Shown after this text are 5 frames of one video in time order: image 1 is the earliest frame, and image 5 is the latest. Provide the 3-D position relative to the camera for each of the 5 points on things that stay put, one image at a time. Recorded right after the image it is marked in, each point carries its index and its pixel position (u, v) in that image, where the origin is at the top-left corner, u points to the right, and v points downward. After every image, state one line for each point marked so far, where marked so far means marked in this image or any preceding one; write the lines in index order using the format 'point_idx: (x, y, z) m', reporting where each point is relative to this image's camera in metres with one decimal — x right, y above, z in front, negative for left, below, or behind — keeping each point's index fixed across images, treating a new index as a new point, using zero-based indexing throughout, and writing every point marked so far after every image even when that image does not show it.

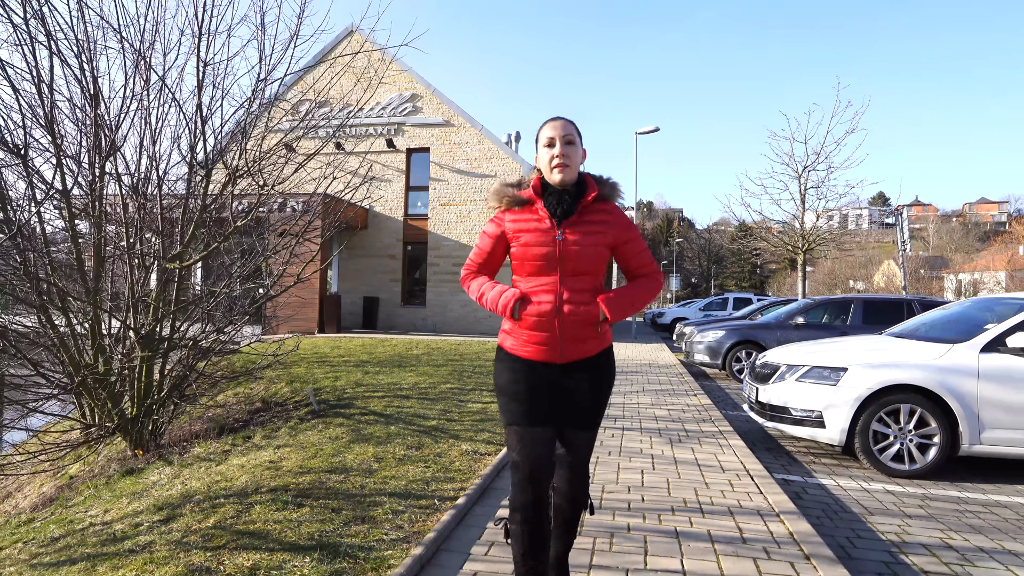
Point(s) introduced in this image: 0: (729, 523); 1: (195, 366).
0: (+1.0, -1.1, +2.9) m
1: (-3.0, -0.7, +5.9) m
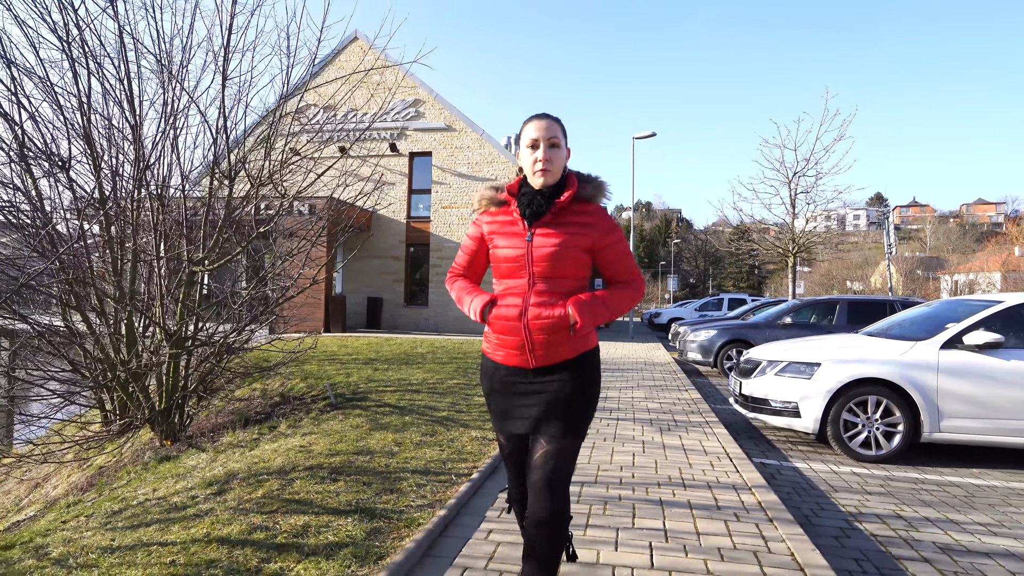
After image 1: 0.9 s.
0: (+1.0, -1.1, +3.4) m
1: (-2.9, -0.7, +6.4) m
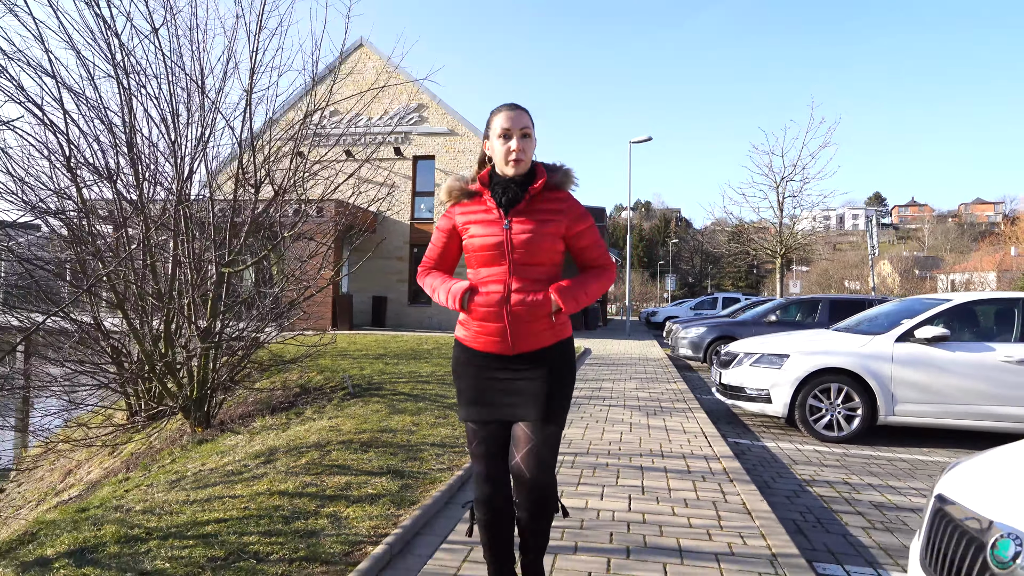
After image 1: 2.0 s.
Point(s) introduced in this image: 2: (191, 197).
0: (+1.1, -1.1, +4.0) m
1: (-2.9, -0.7, +7.0) m
2: (-3.2, +0.9, +6.1) m
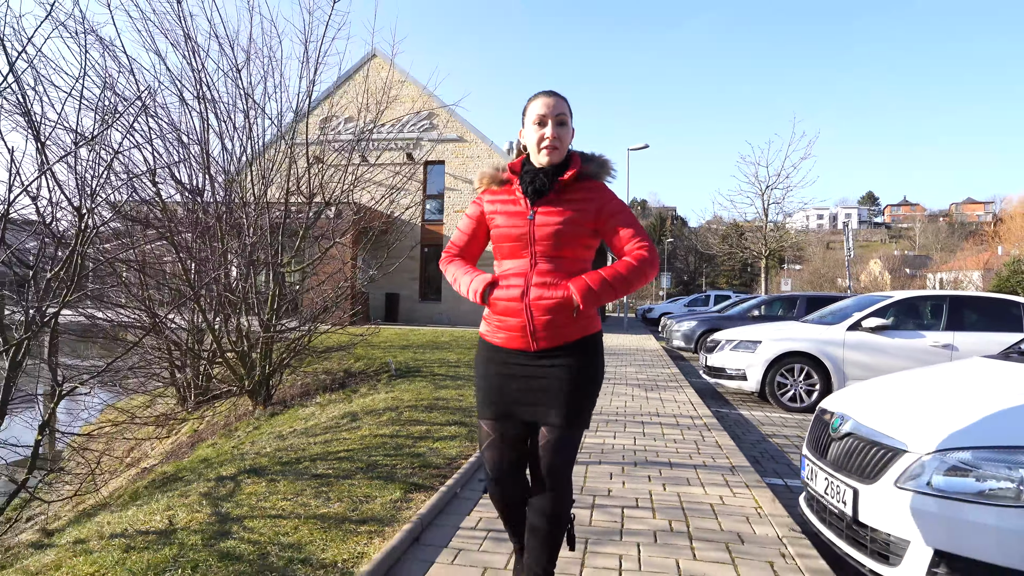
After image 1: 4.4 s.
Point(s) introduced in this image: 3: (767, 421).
0: (+1.3, -1.1, +5.2) m
1: (-2.7, -0.7, +8.2) m
2: (-2.9, +0.9, +7.3) m
3: (+2.4, -1.3, +6.0) m
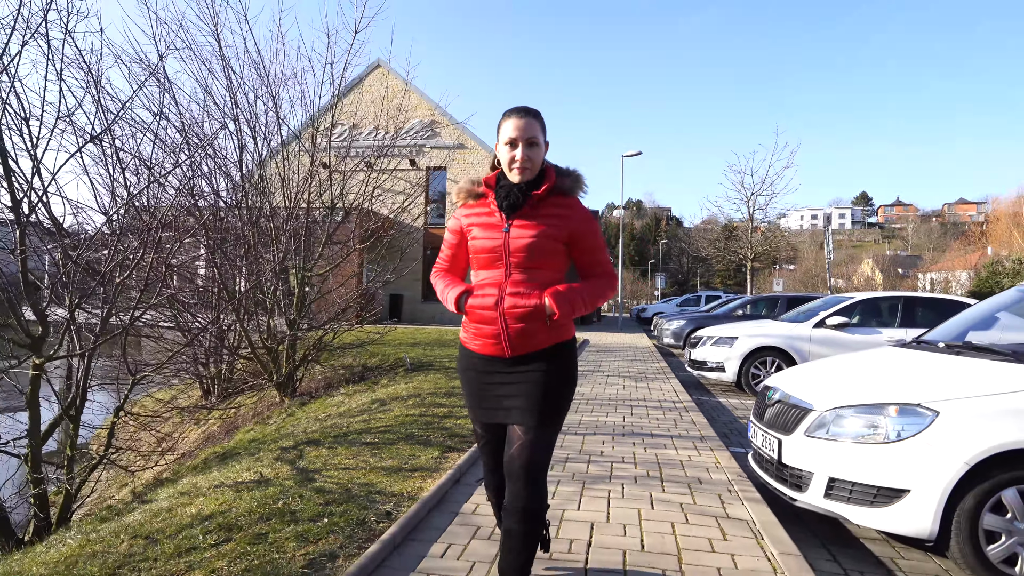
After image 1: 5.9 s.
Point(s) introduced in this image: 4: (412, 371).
0: (+1.4, -1.1, +6.1) m
1: (-2.6, -0.7, +9.0) m
2: (-2.8, +0.9, +8.1) m
3: (+2.5, -1.3, +6.9) m
4: (-1.4, -1.1, +8.7) m
